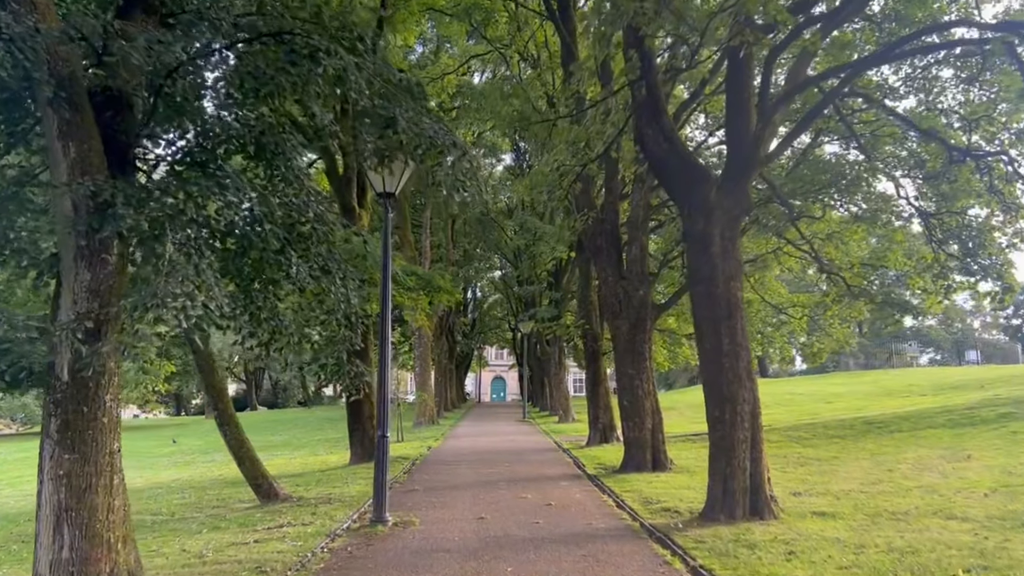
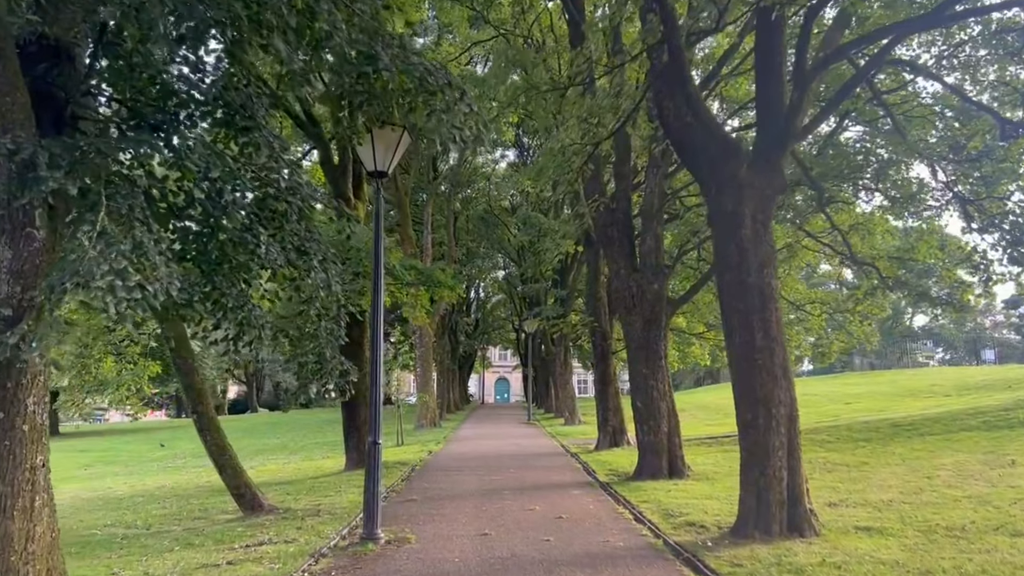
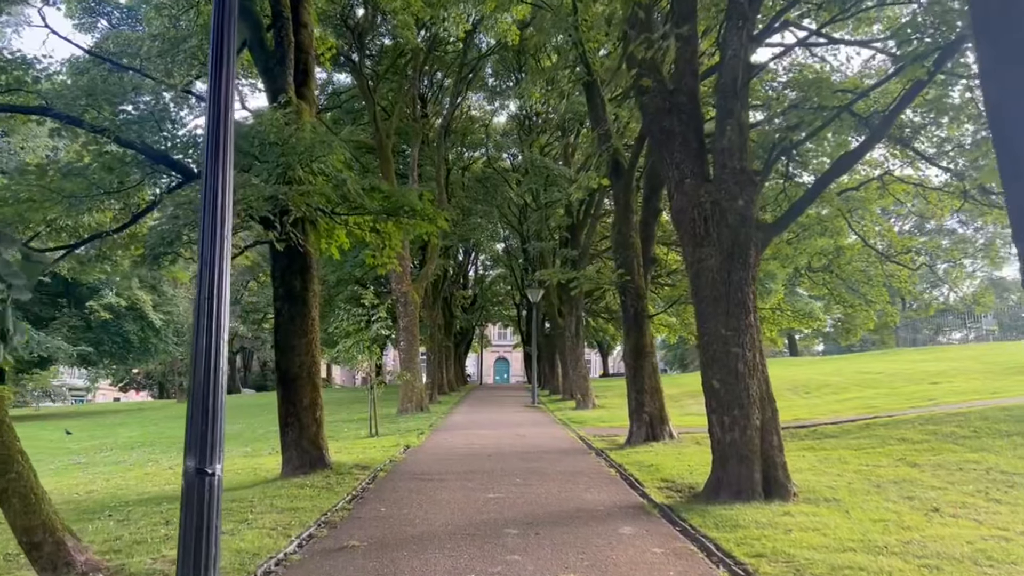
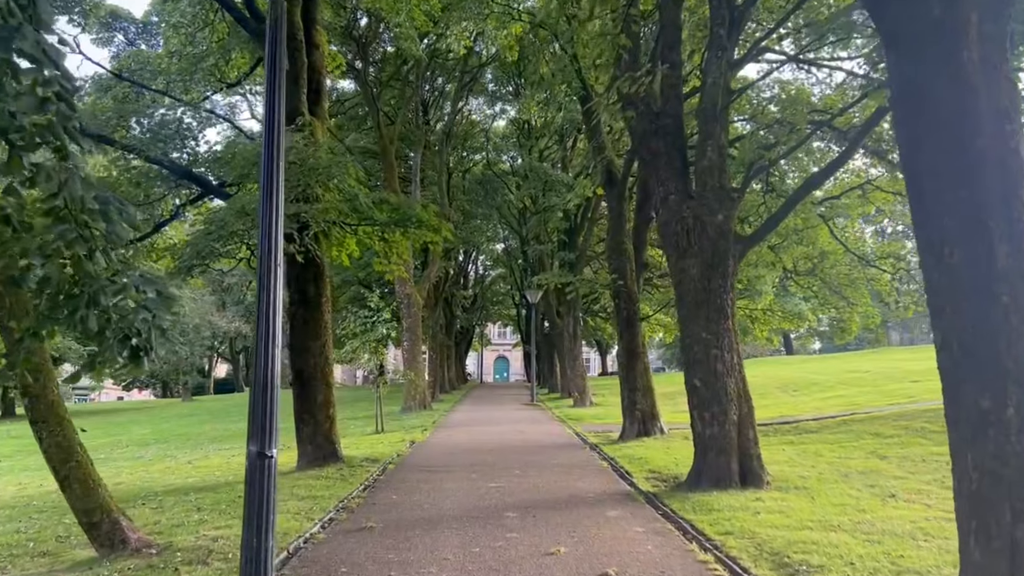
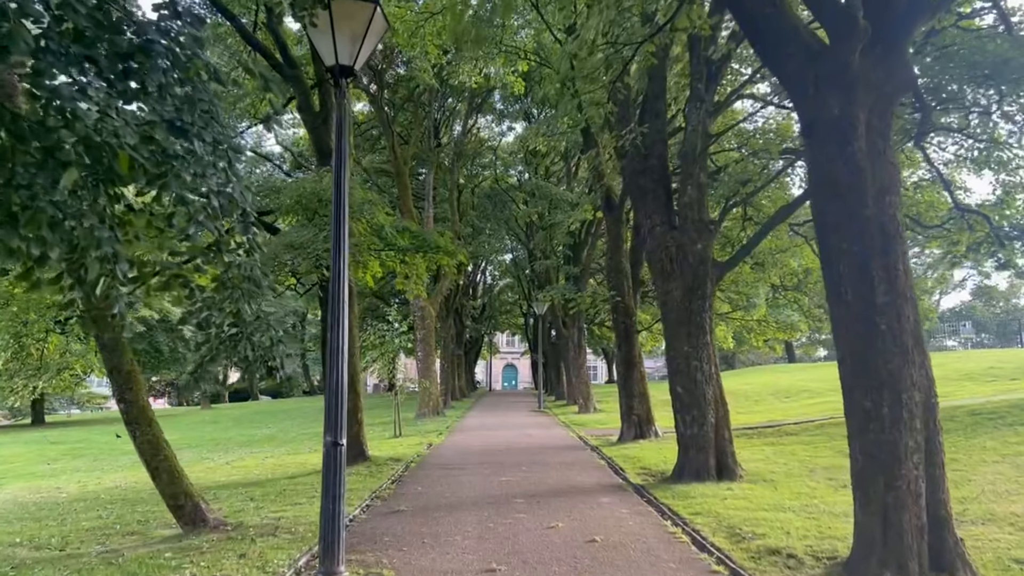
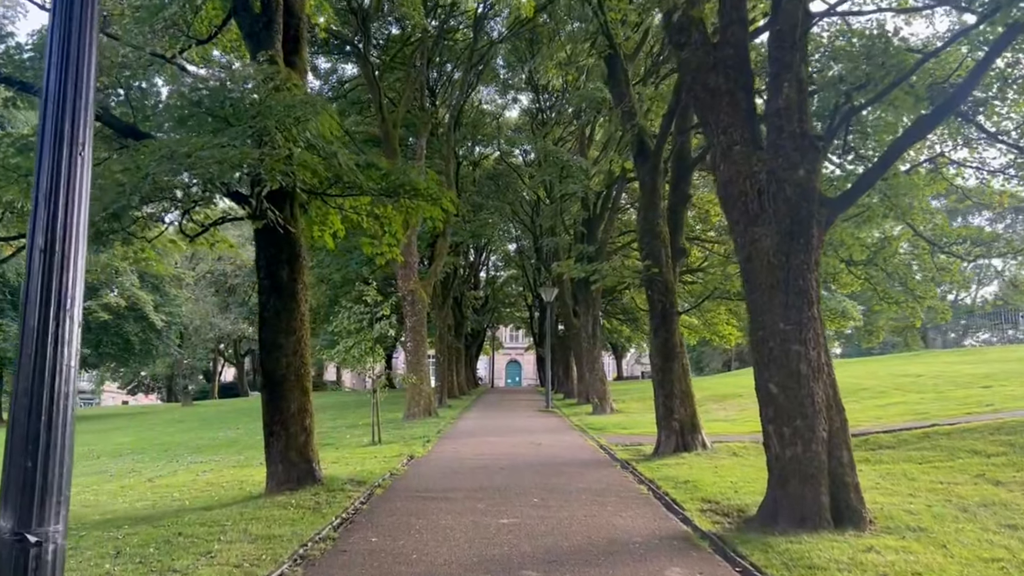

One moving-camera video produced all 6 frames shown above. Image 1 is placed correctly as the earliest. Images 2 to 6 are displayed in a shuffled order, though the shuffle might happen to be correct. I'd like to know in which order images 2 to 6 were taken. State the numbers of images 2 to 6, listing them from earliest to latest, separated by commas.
2, 5, 4, 3, 6
